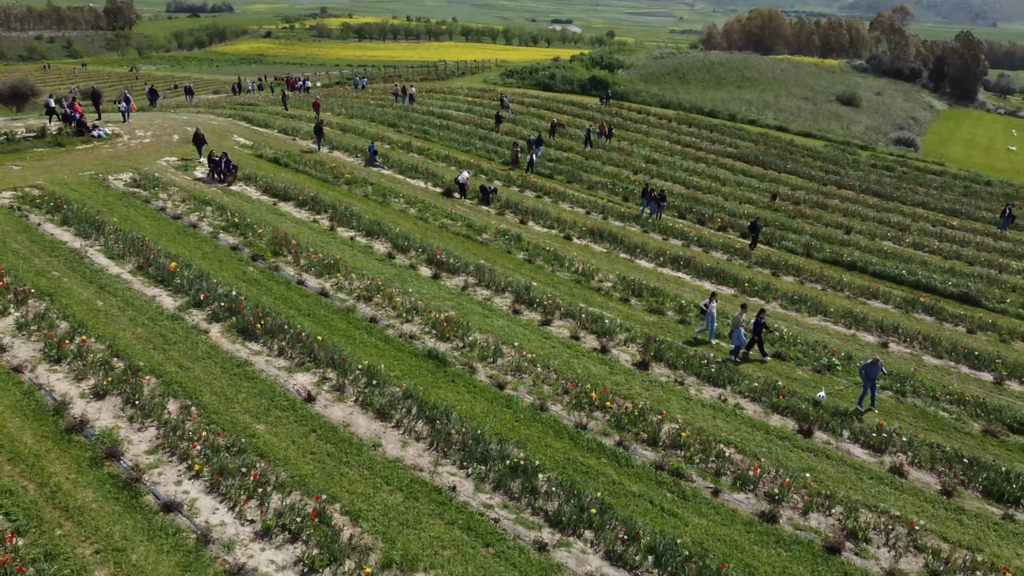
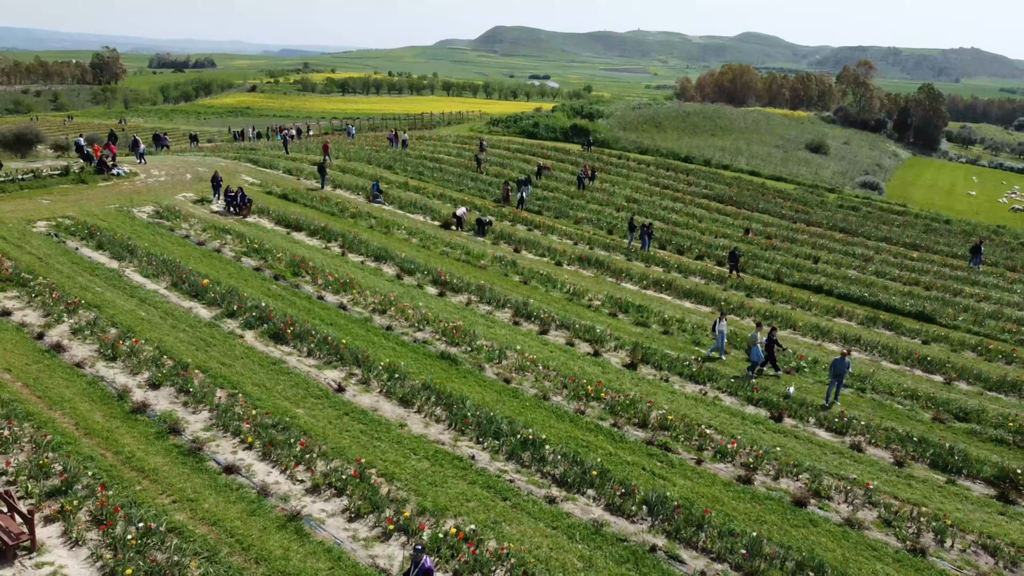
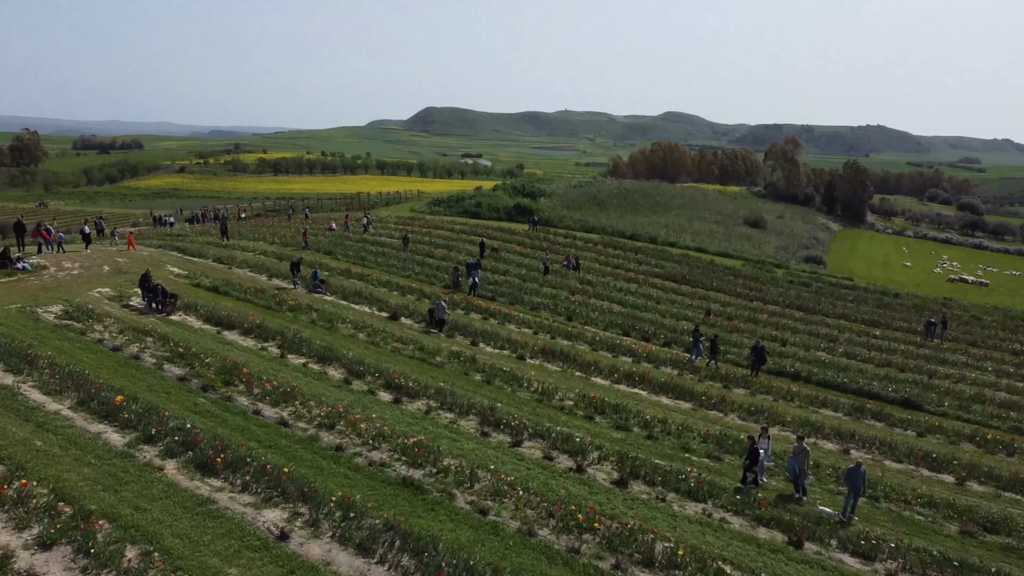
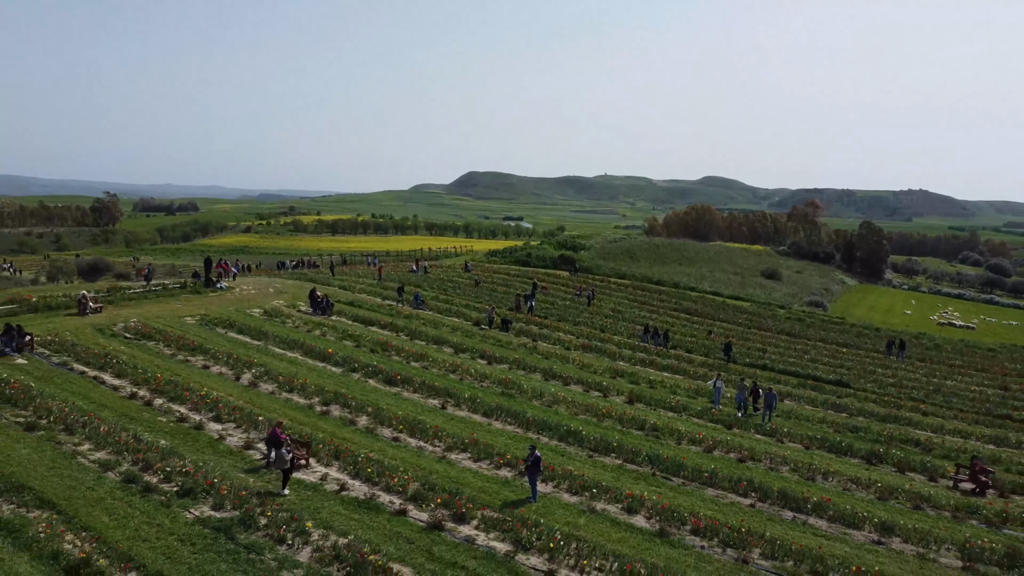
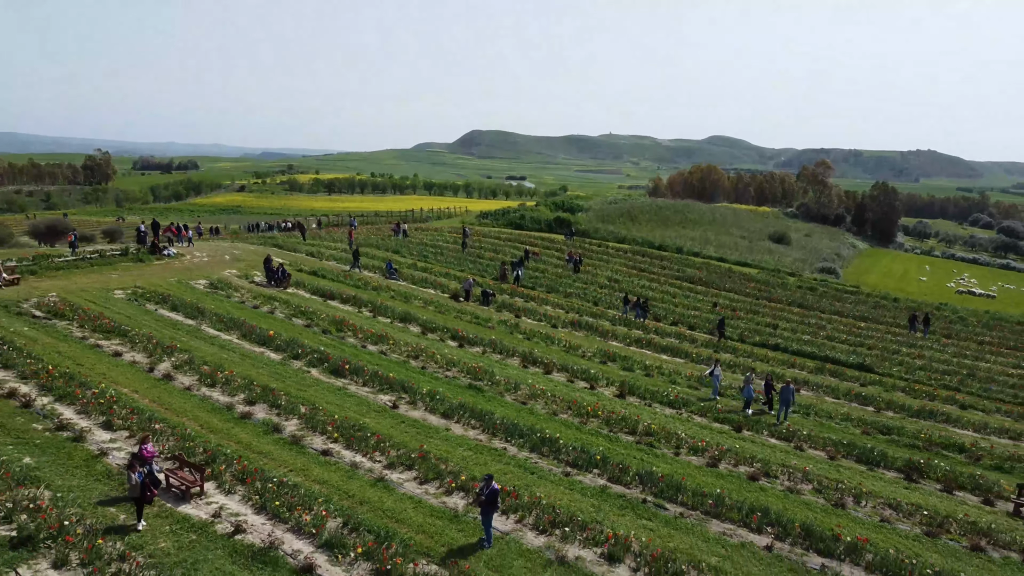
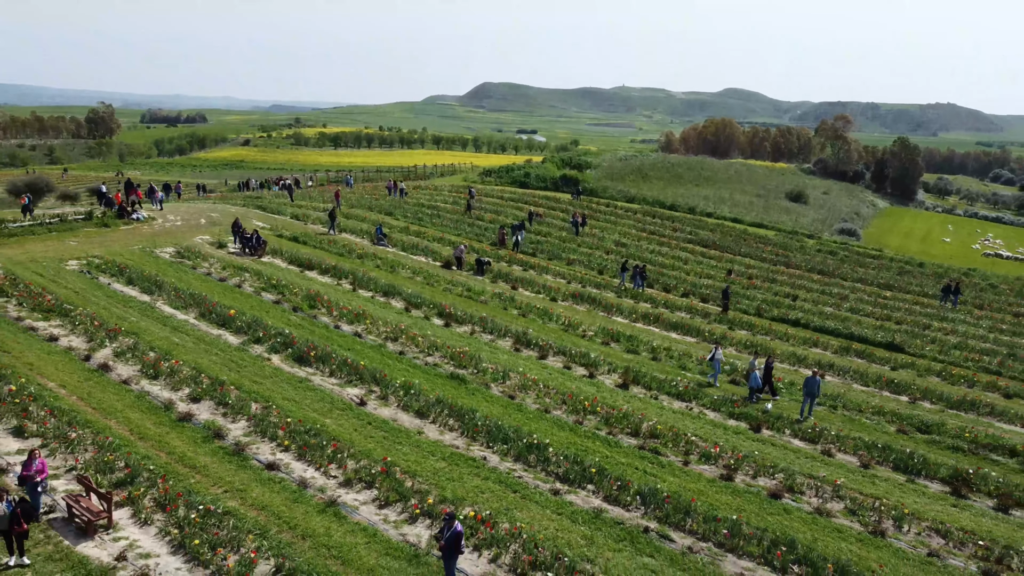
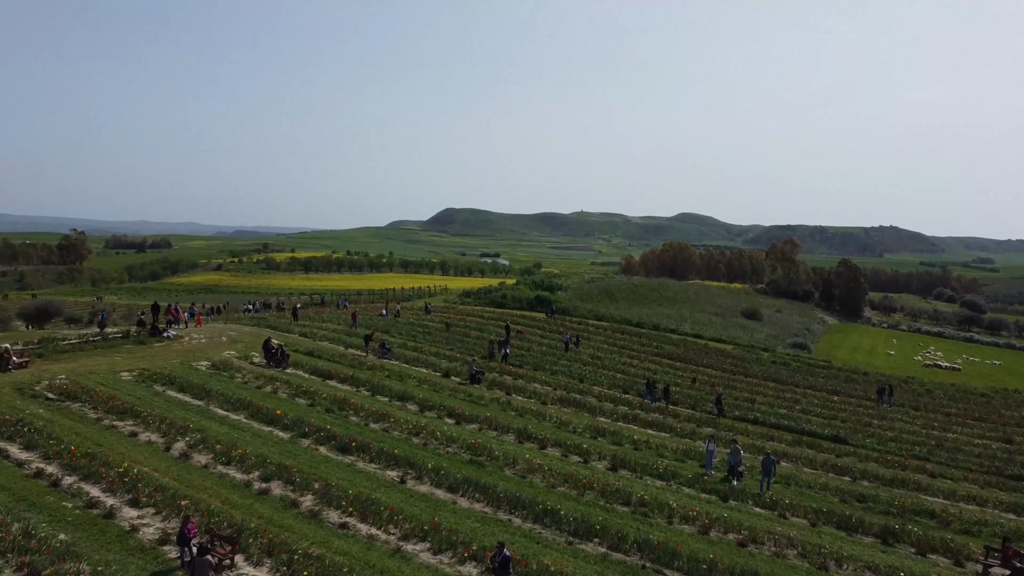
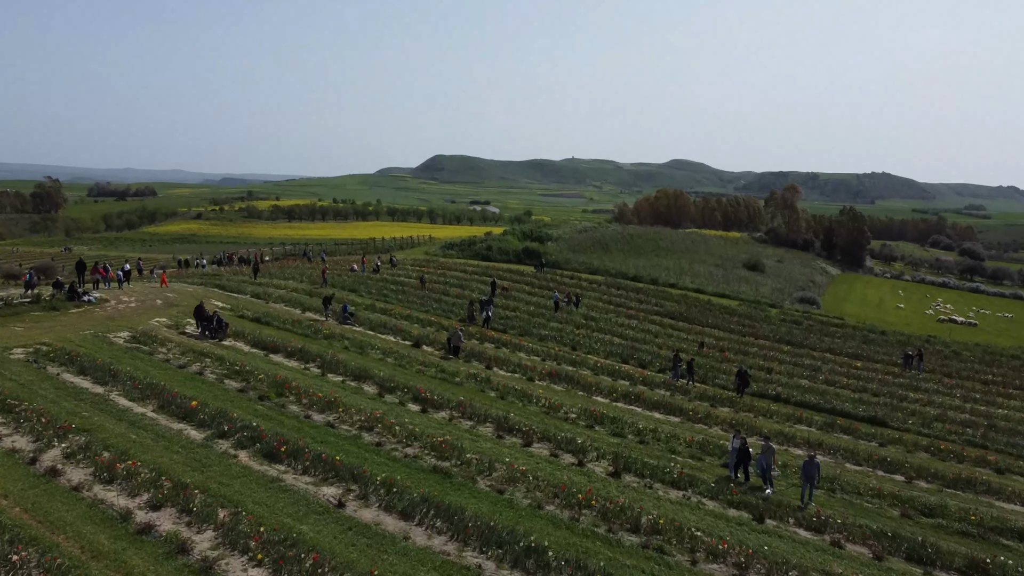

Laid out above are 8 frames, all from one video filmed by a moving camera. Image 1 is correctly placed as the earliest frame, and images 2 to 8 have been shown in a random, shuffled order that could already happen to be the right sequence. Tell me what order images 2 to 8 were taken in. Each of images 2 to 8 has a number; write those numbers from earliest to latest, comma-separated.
2, 6, 5, 4, 7, 8, 3
